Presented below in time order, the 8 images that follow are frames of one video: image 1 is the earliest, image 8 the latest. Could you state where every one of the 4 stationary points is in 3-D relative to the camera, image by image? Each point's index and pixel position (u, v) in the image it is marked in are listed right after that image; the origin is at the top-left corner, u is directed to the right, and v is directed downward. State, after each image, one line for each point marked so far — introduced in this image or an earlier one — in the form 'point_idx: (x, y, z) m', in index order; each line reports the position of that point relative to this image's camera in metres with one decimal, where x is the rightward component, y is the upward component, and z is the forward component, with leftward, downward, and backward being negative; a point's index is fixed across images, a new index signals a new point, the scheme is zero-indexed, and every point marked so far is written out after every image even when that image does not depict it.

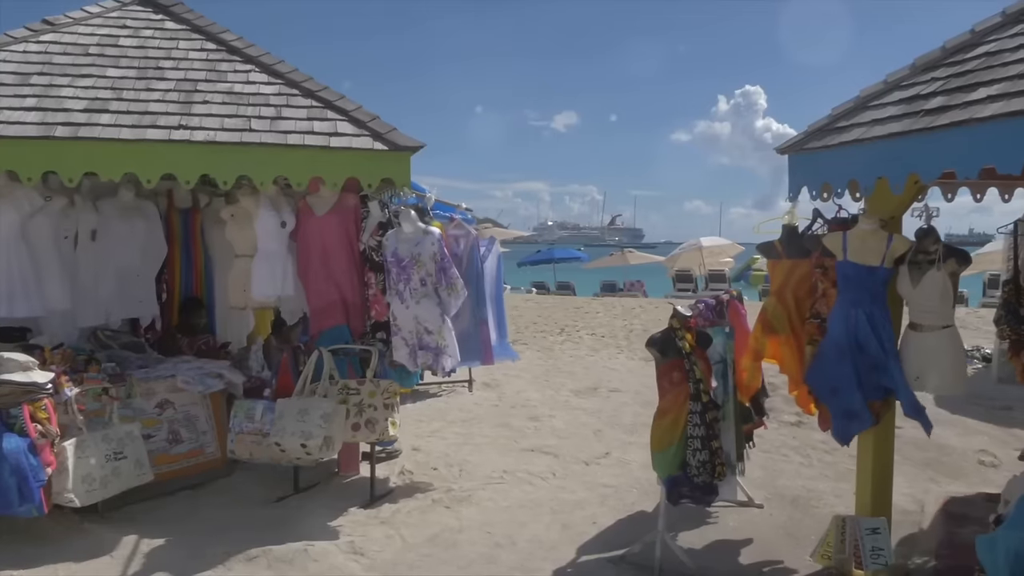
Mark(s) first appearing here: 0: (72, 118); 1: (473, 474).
0: (-2.4, +0.9, +4.9) m
1: (-0.2, -1.1, +5.6) m
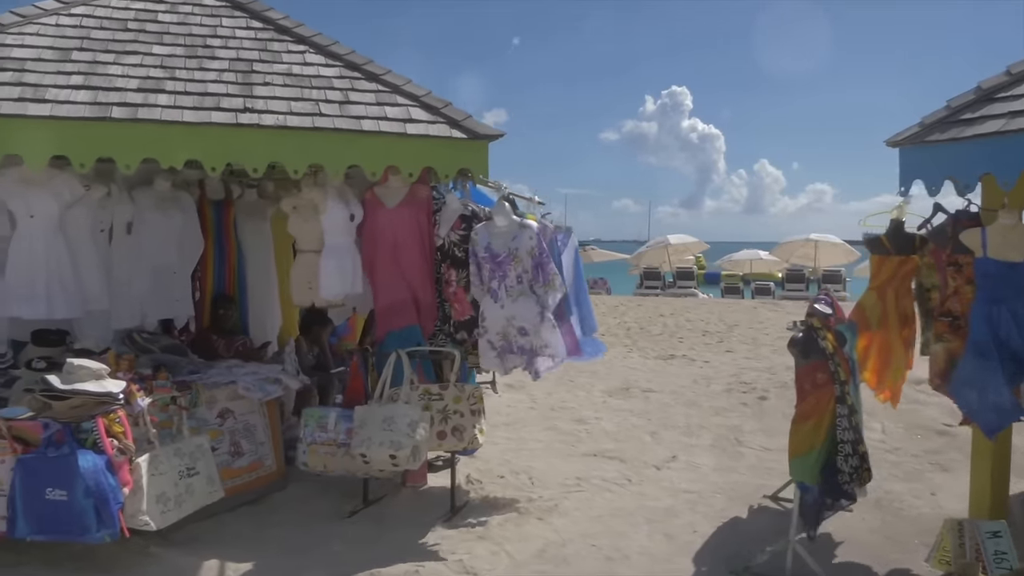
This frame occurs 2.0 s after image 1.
0: (-1.9, +0.9, +4.4) m
1: (+0.2, -1.1, +5.3) m
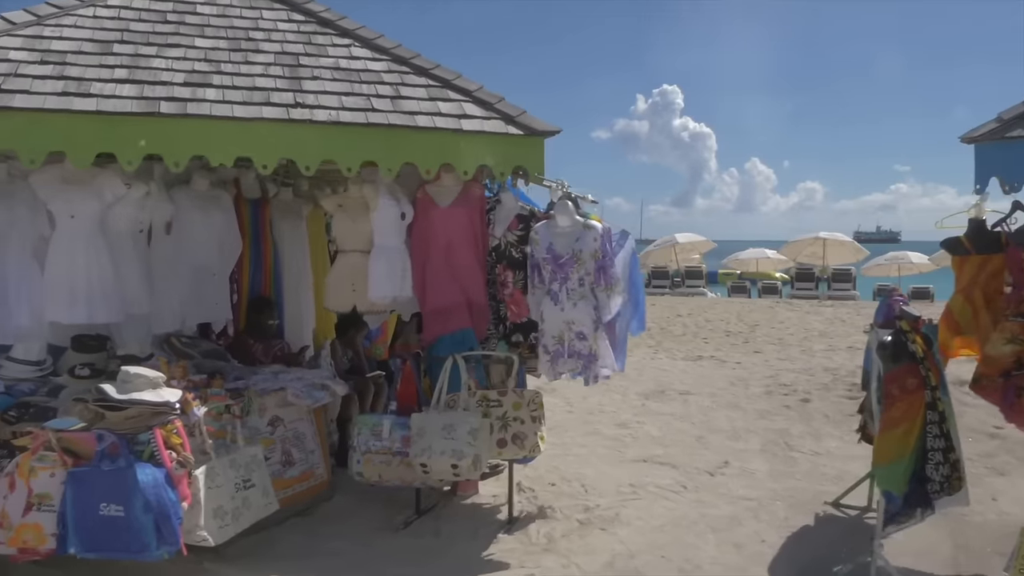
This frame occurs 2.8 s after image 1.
0: (-1.6, +0.9, +4.2) m
1: (+0.5, -1.1, +5.1) m
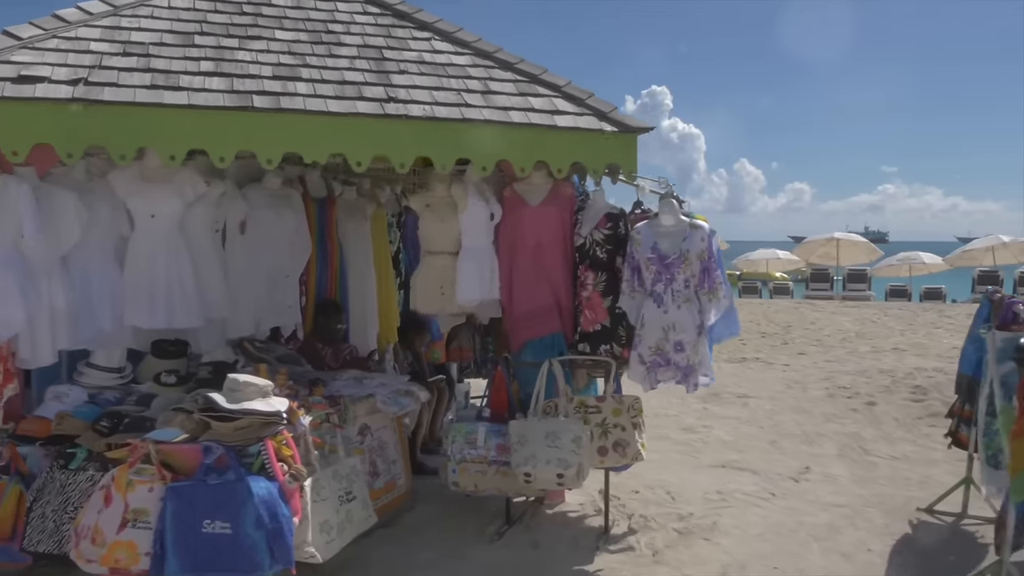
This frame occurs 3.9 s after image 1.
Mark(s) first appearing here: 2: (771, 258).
0: (-1.1, +0.9, +4.1) m
1: (+1.0, -1.1, +5.0) m
2: (+5.2, +0.6, +18.0) m
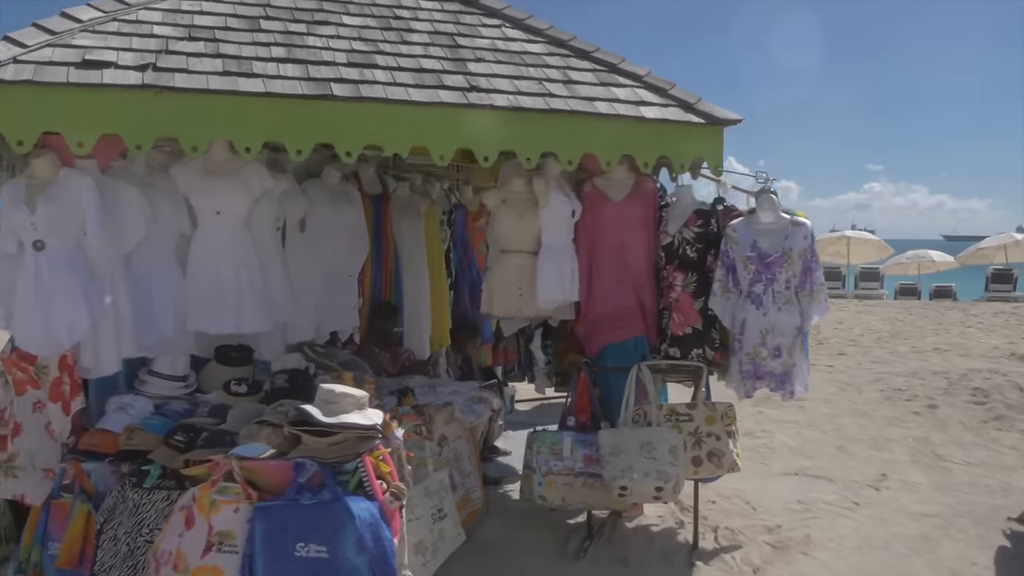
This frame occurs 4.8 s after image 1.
0: (-0.7, +0.9, +3.8) m
1: (+1.4, -1.2, +4.8) m
2: (+5.3, +0.6, +17.9) m
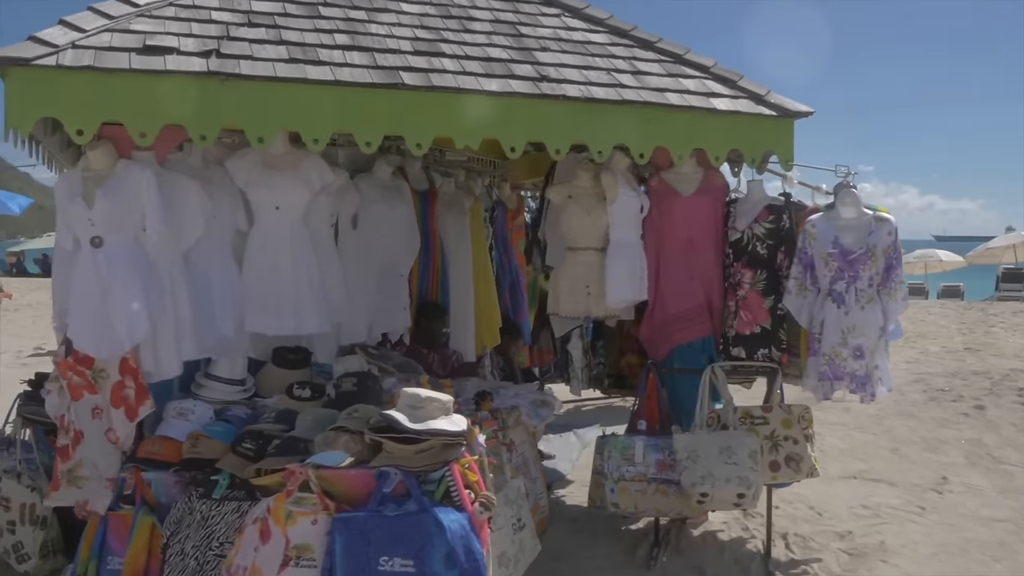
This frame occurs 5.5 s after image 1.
0: (-0.4, +0.9, +3.6) m
1: (+1.6, -1.1, +4.6) m
2: (+5.4, +0.6, +17.8) m
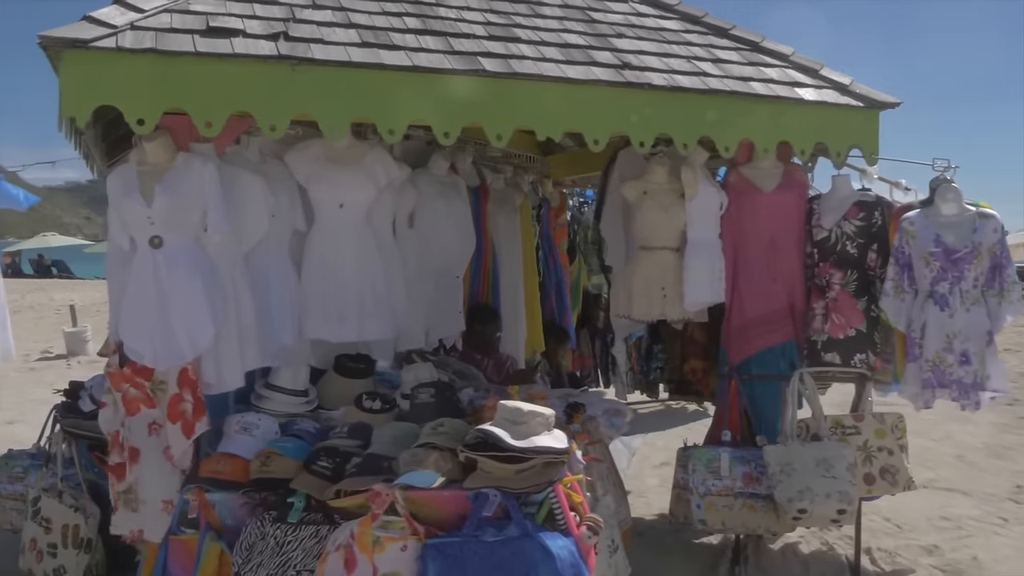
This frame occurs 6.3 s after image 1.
0: (-0.1, +0.9, +3.3) m
1: (+1.9, -1.1, +4.4) m
2: (+5.4, +0.6, +17.6) m
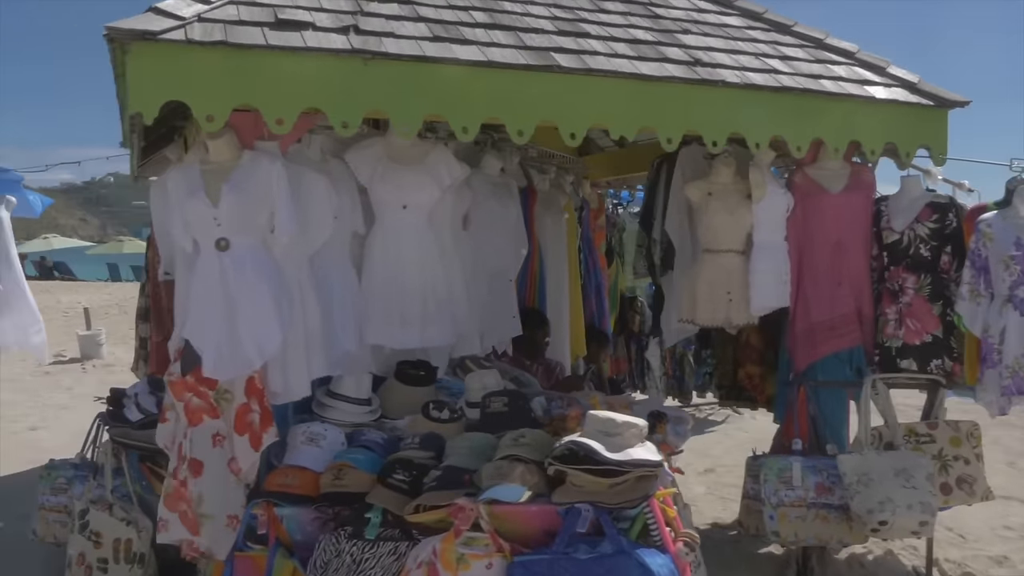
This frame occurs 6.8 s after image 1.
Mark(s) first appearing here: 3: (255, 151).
0: (+0.2, +0.9, +3.2) m
1: (+2.2, -1.2, +4.3) m
2: (+5.6, +0.6, +17.6) m
3: (-0.8, +0.4, +2.9) m
